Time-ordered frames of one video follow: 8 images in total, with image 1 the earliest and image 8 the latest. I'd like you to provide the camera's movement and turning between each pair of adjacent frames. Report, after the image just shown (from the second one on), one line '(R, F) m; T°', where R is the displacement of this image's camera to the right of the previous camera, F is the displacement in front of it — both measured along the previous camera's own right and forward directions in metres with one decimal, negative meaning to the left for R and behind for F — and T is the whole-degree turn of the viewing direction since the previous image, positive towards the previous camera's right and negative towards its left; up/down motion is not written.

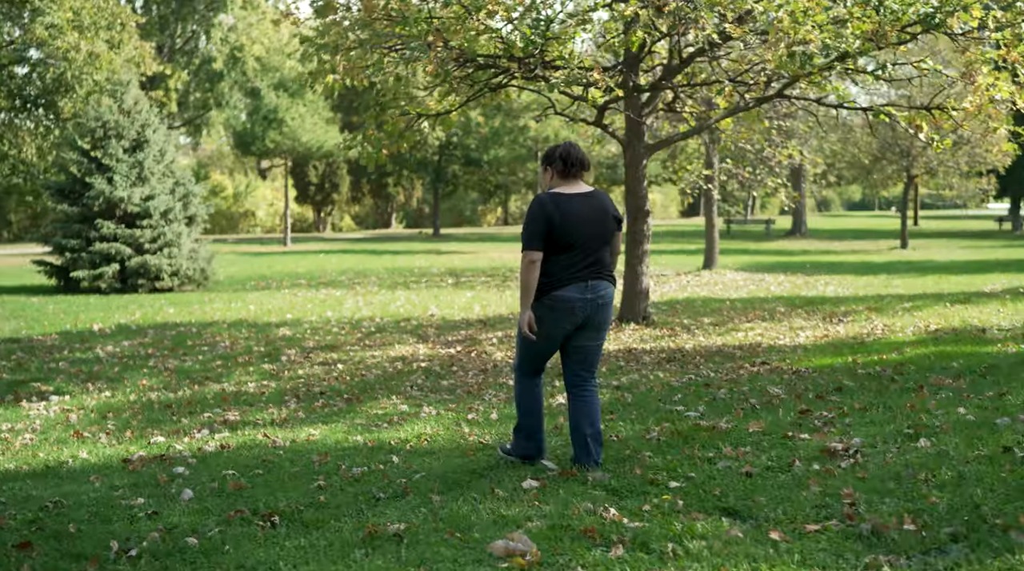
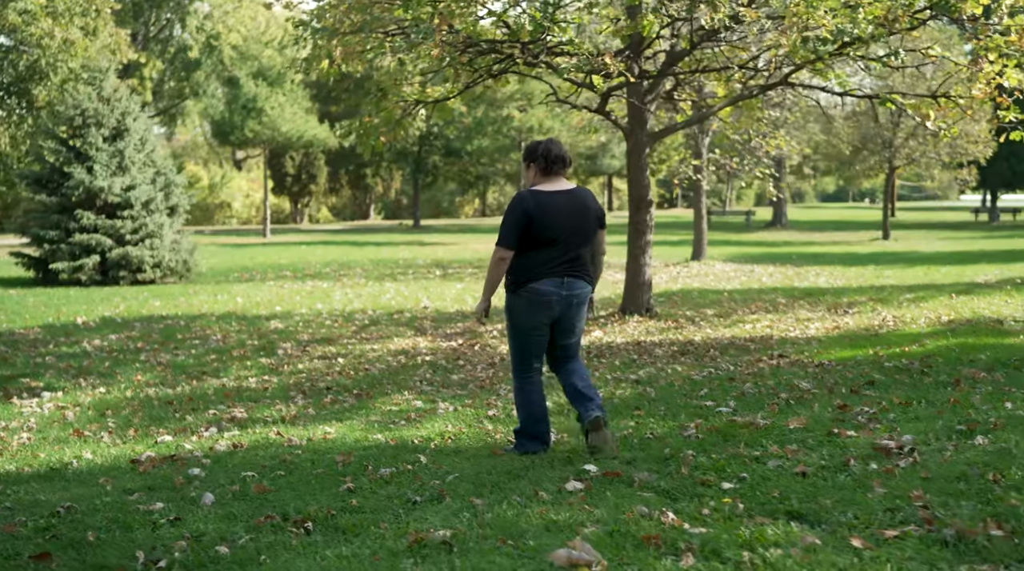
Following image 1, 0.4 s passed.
(-0.4, +0.4) m; +1°
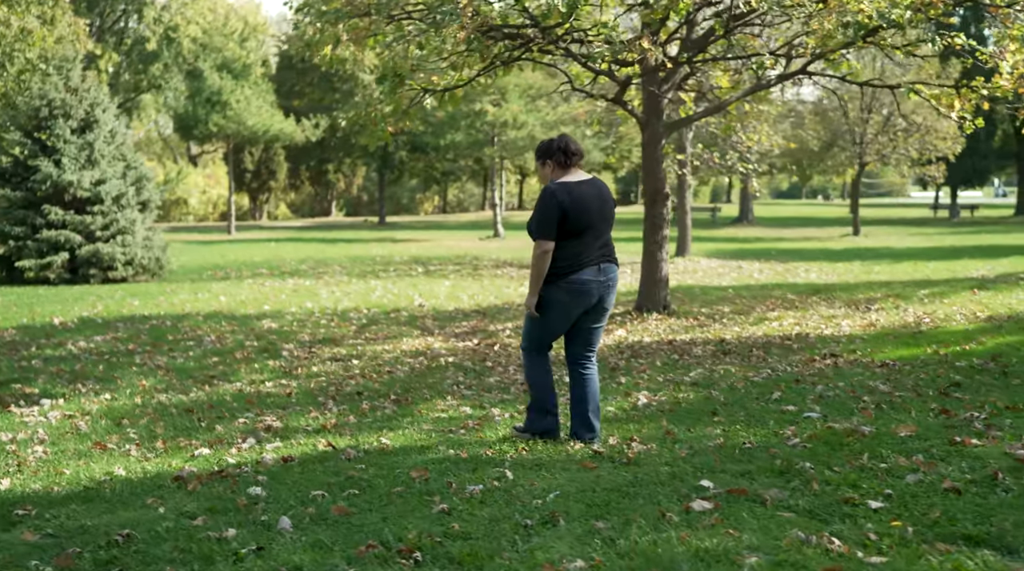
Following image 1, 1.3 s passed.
(-0.9, +0.7) m; +3°
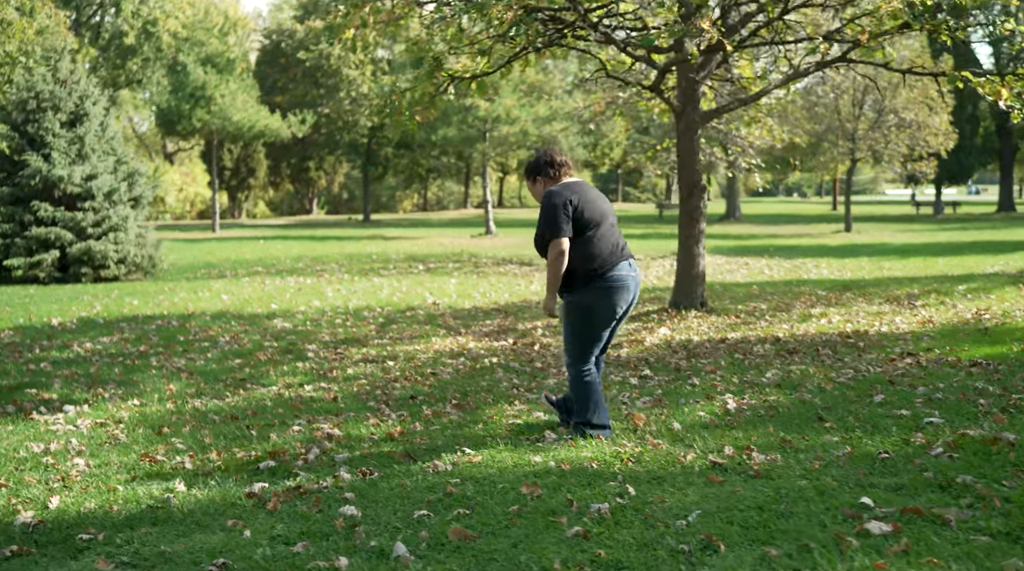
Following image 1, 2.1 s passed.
(-0.8, +0.7) m; +2°
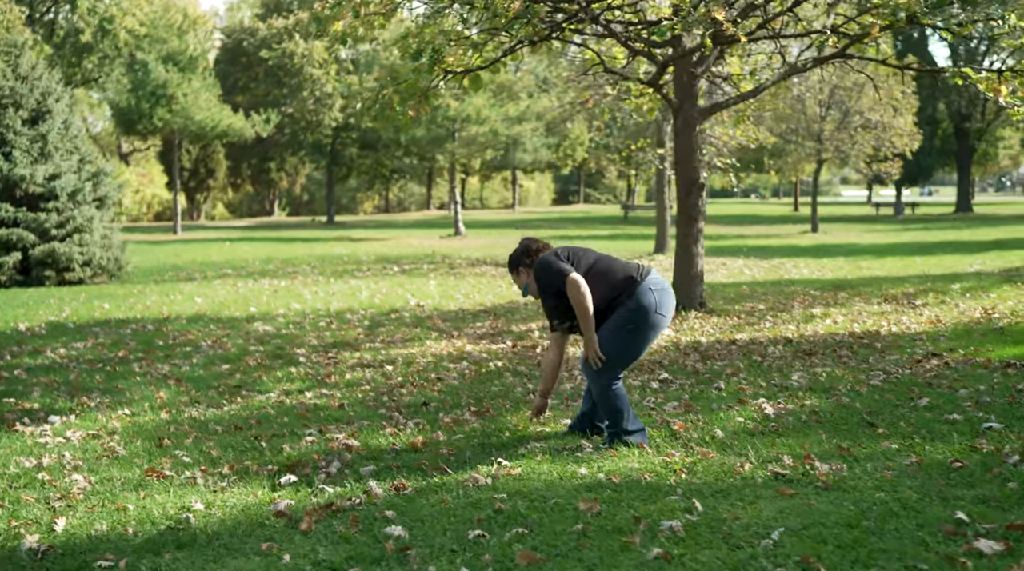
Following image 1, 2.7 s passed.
(-0.5, +0.5) m; +2°
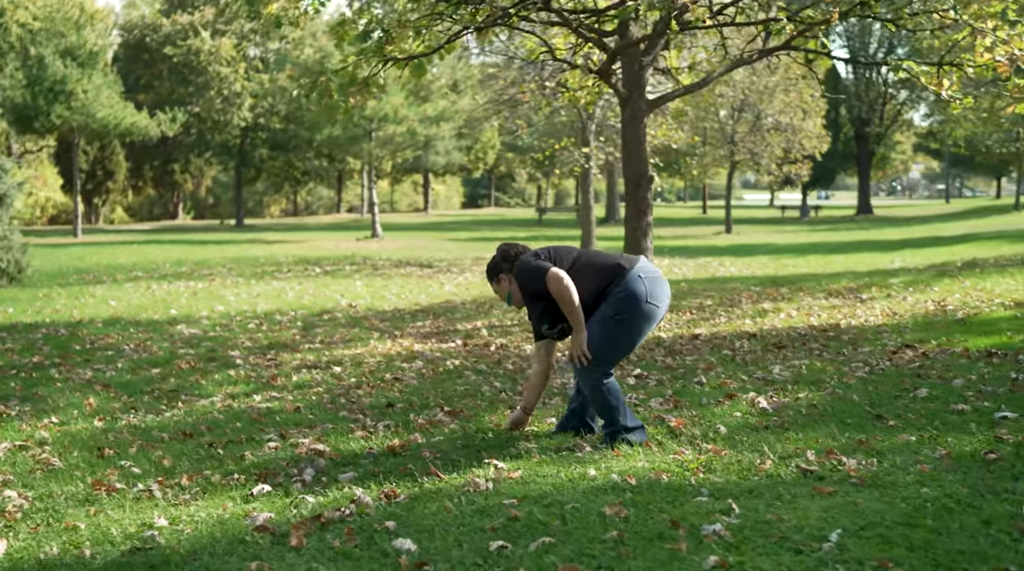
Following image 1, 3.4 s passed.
(-0.5, +0.6) m; +5°
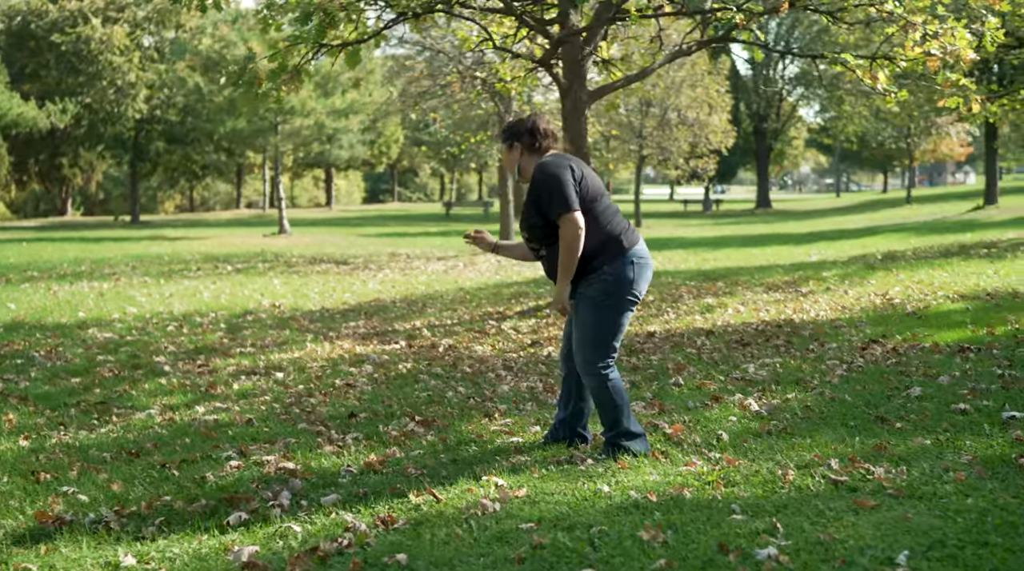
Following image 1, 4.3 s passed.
(-0.5, +0.6) m; +5°
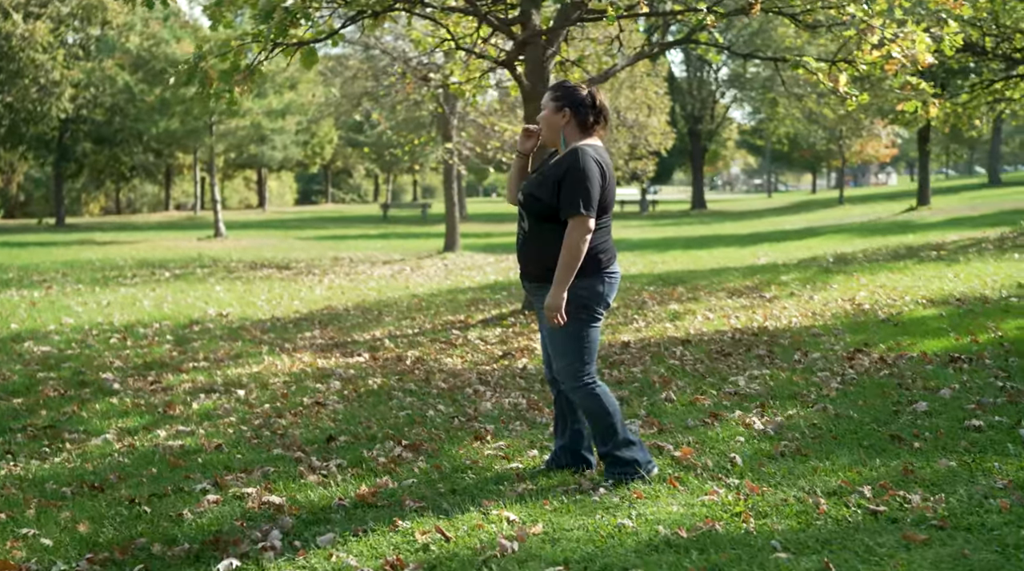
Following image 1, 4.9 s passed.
(-0.4, +0.4) m; +4°
